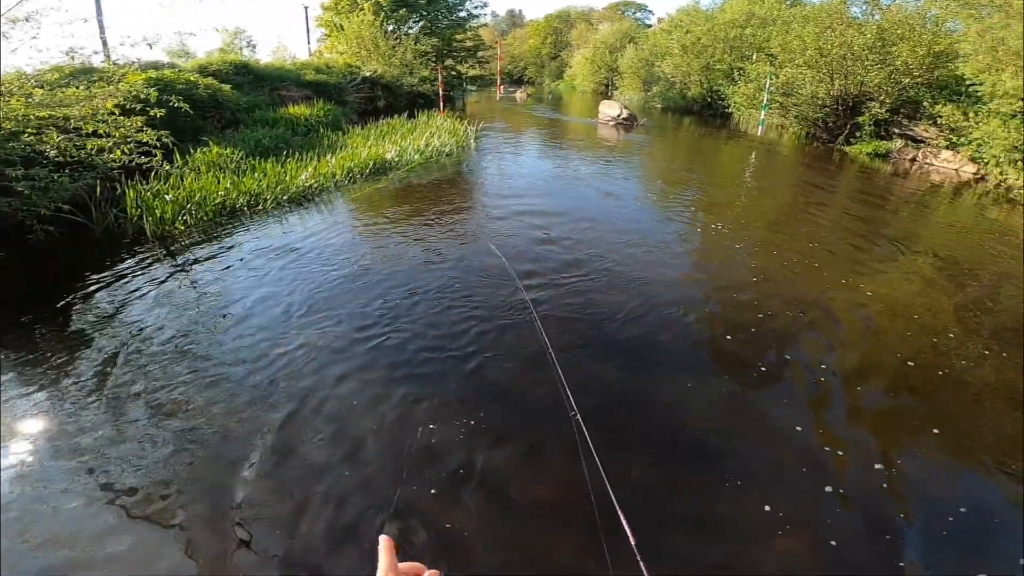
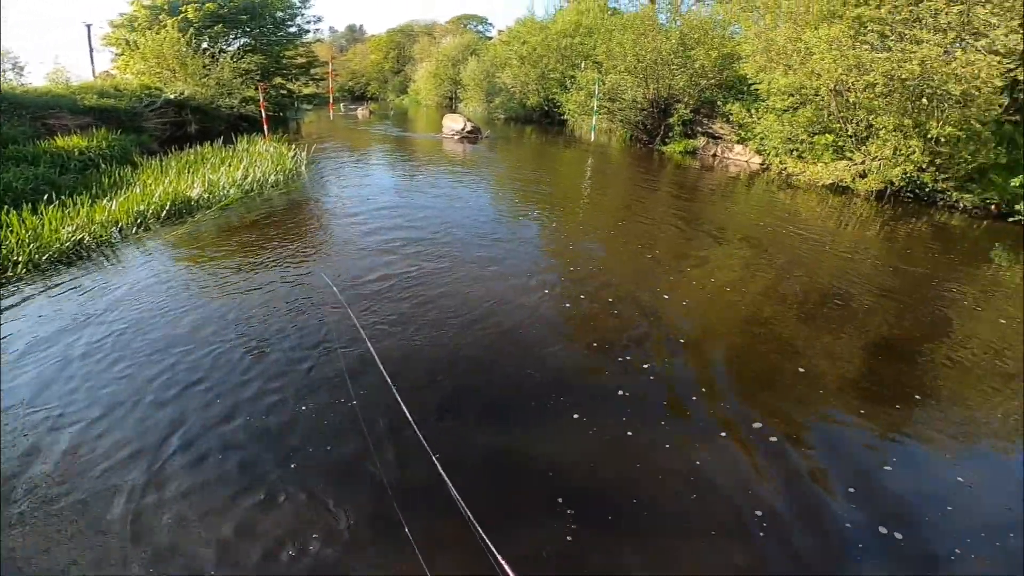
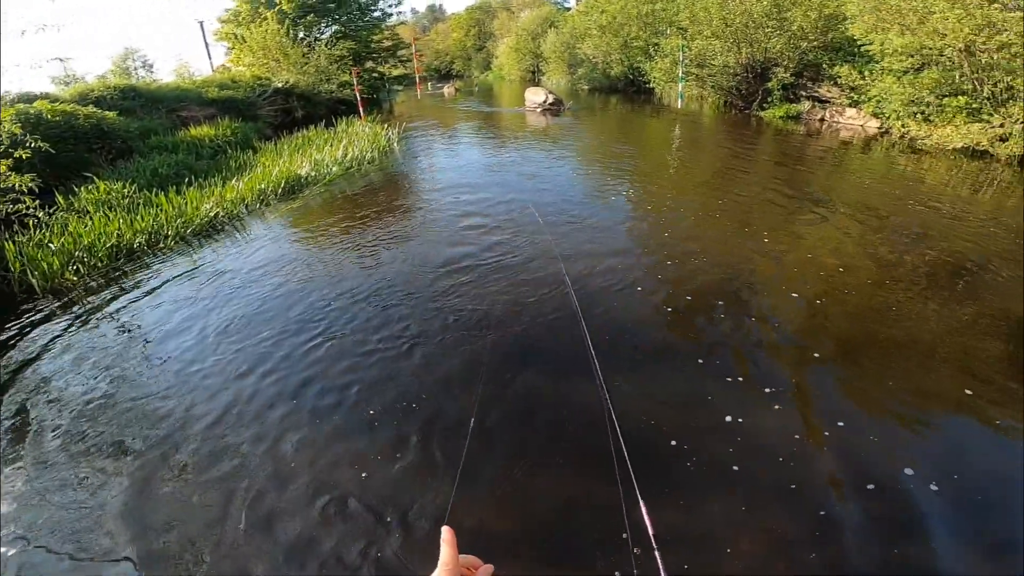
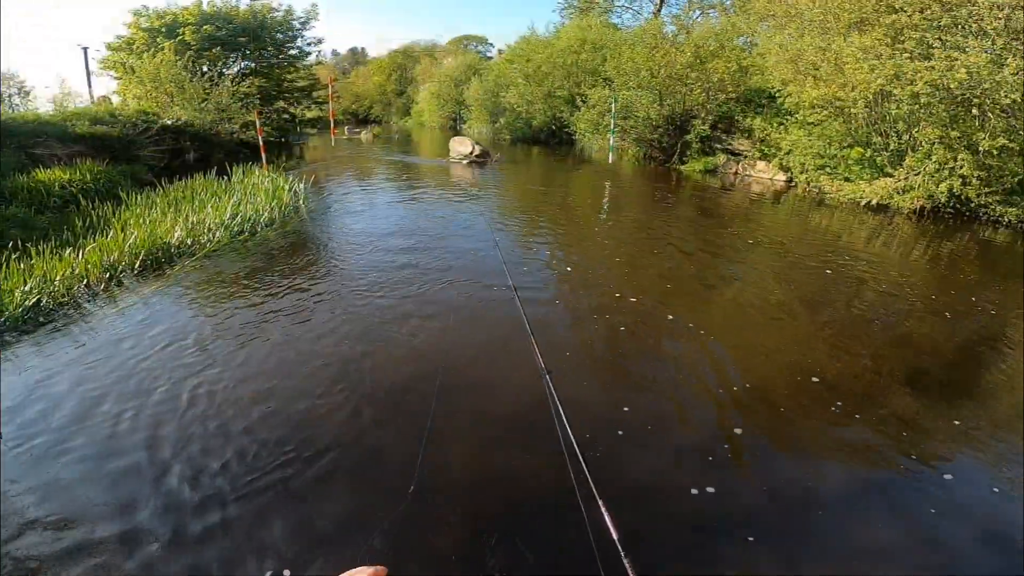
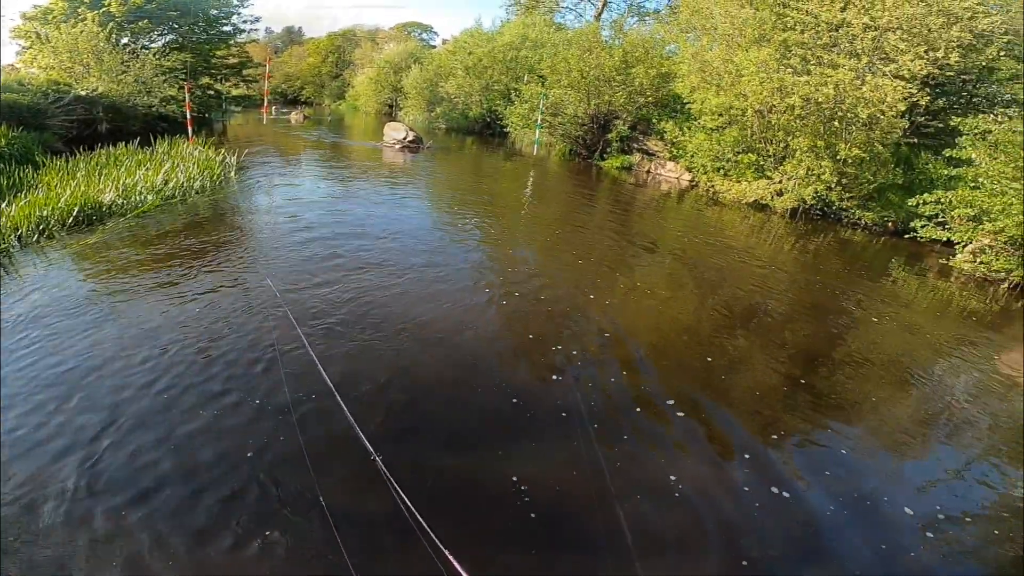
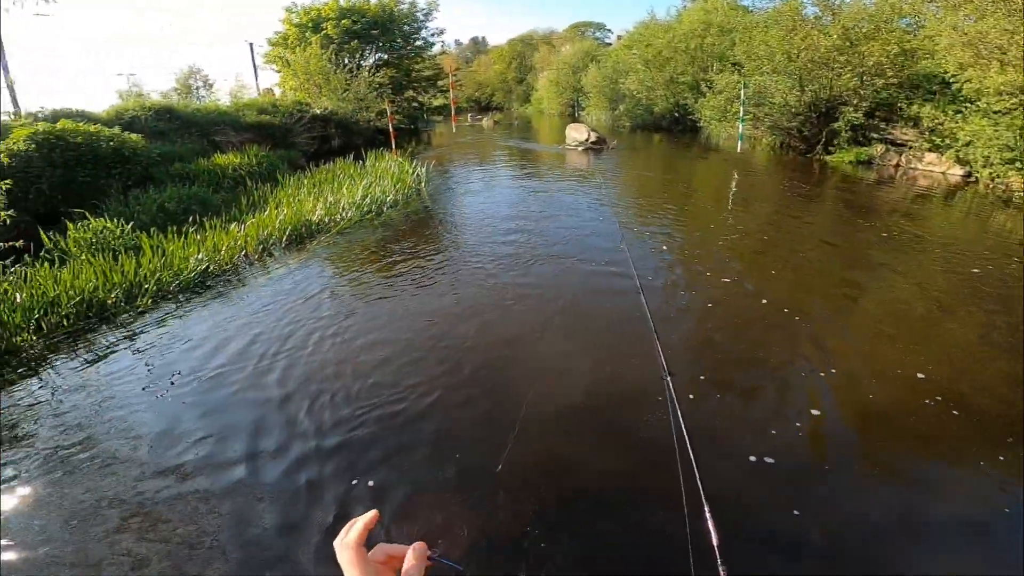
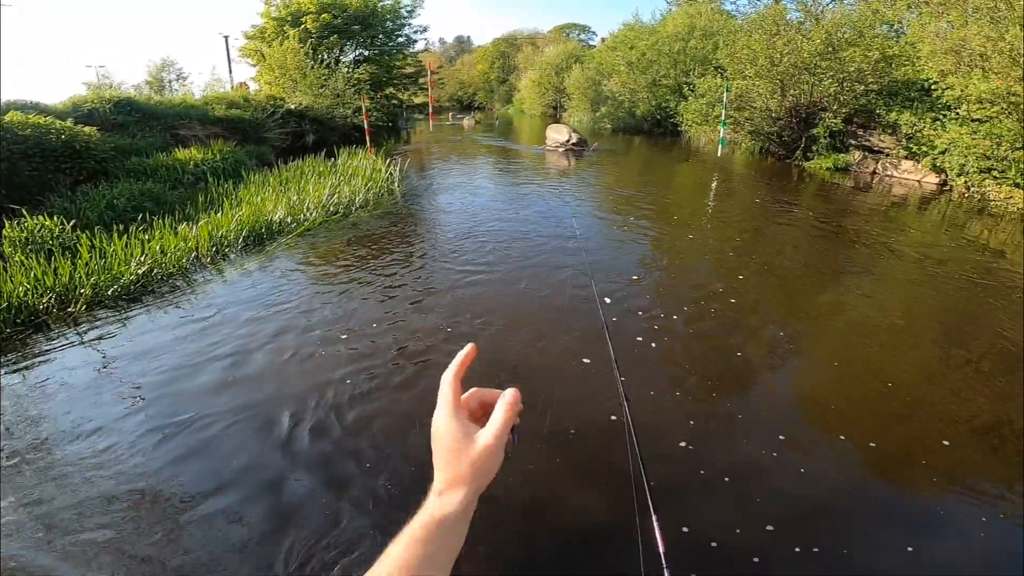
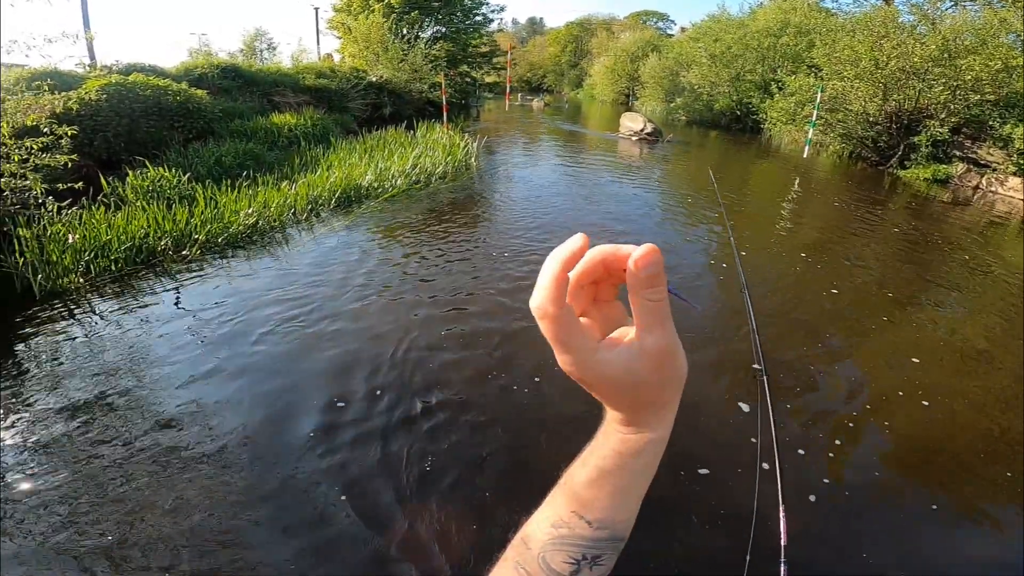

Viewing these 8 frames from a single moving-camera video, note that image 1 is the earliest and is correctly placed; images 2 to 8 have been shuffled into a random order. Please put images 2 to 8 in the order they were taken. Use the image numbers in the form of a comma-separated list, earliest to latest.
3, 2, 5, 4, 6, 8, 7
